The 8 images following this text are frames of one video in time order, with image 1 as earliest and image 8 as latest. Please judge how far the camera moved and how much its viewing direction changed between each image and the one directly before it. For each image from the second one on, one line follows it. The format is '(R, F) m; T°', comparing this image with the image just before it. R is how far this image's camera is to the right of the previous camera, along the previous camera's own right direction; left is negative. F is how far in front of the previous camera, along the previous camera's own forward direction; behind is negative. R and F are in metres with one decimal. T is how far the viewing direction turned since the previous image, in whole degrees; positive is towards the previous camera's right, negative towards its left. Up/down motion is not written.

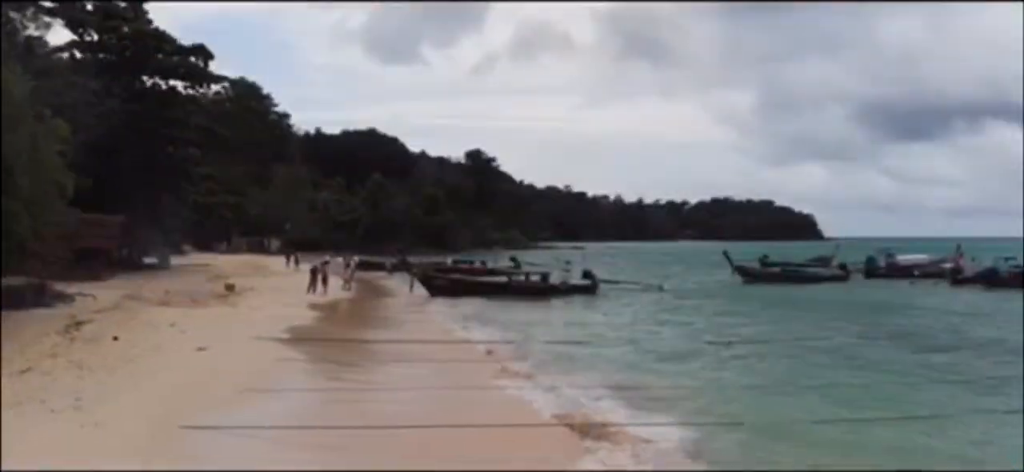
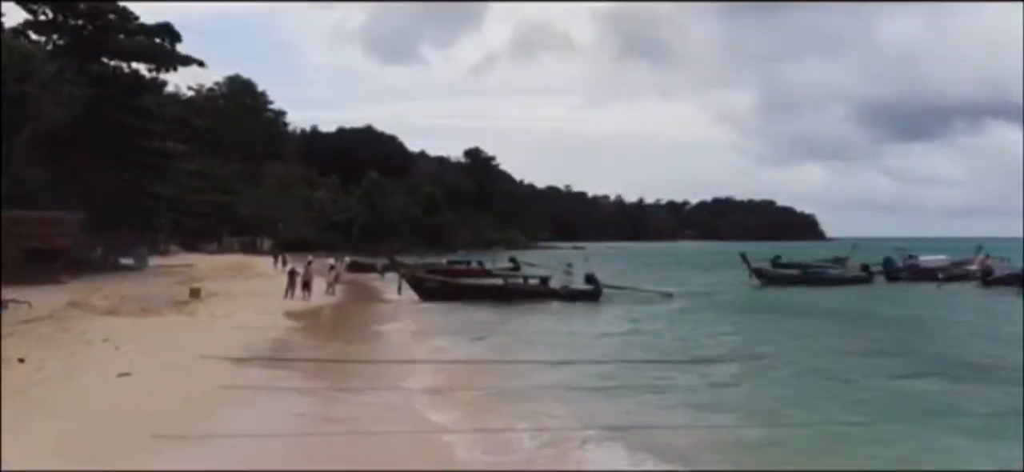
(0.0, +1.2) m; 0°
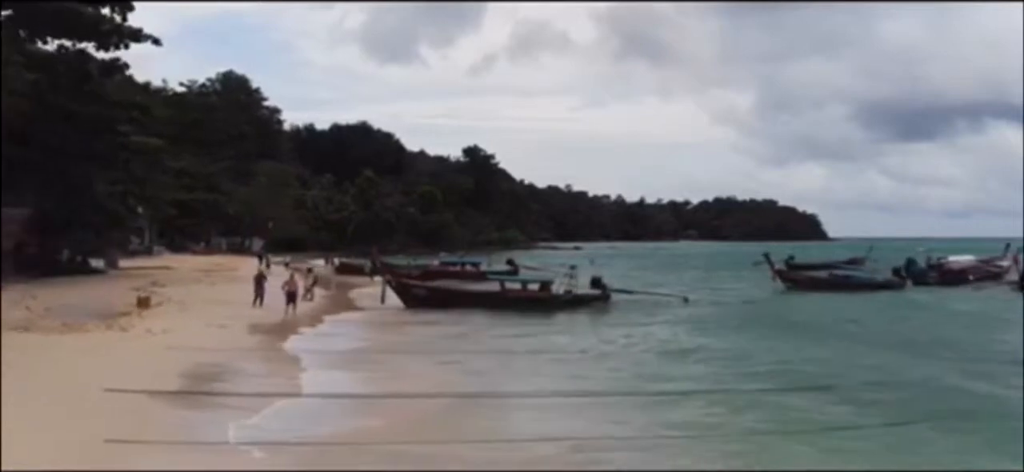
(0.0, +1.4) m; 0°
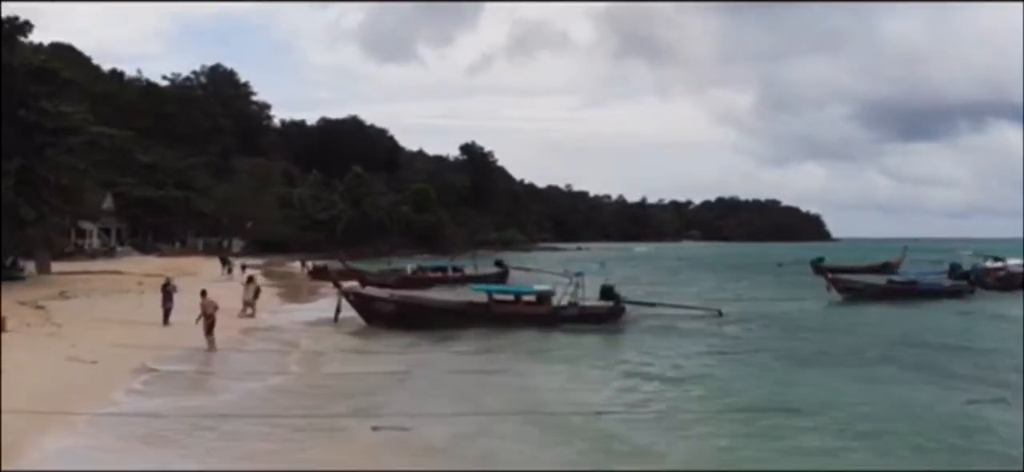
(+0.1, +2.5) m; 0°
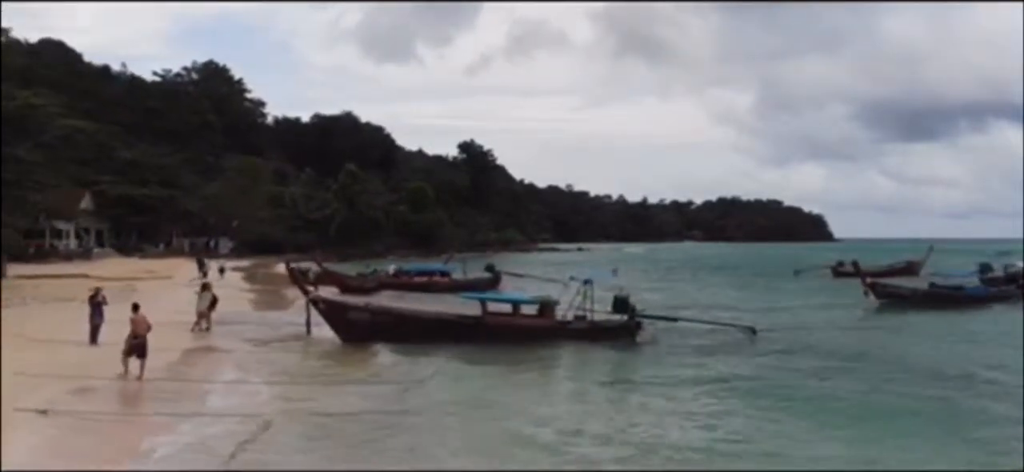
(0.0, +1.4) m; 0°
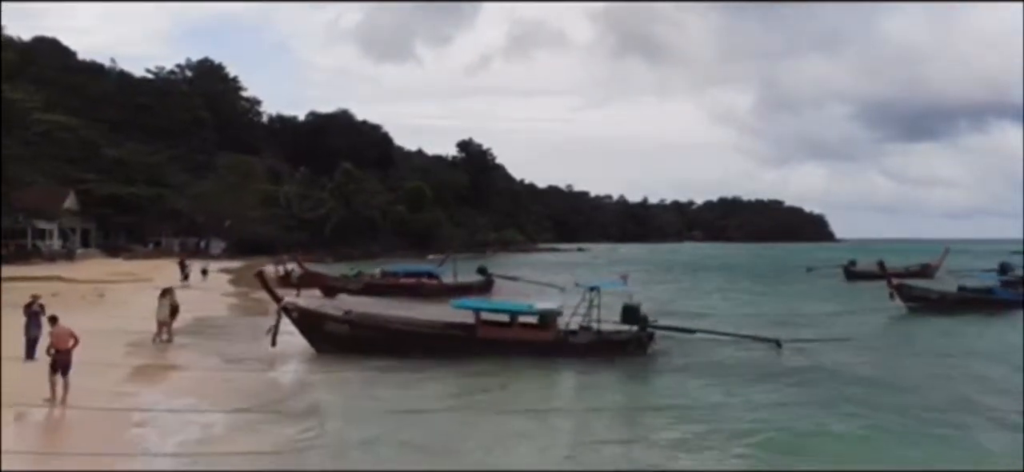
(0.0, +0.9) m; 0°
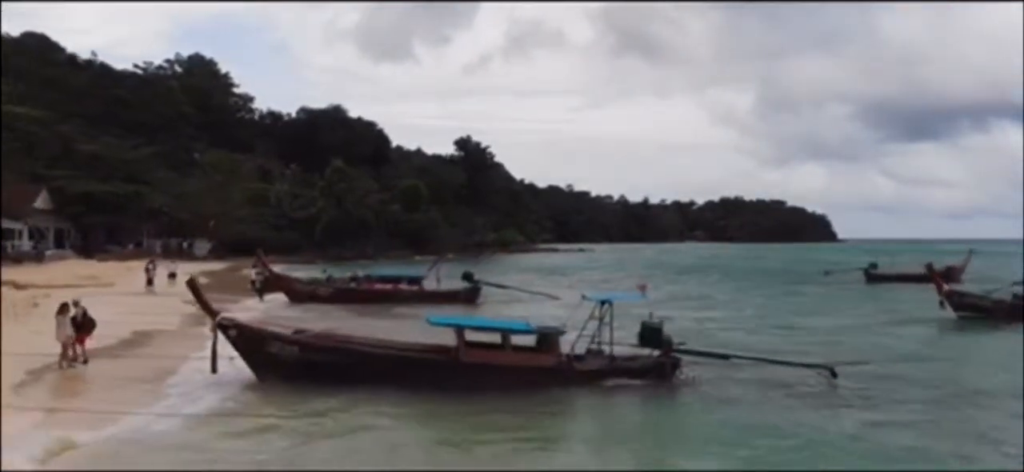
(+0.1, +1.5) m; 0°
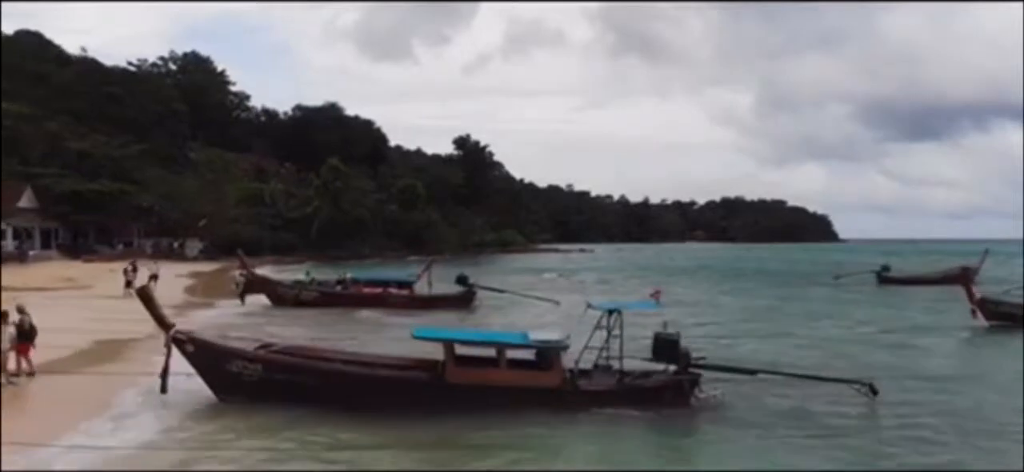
(0.0, +0.7) m; 0°
